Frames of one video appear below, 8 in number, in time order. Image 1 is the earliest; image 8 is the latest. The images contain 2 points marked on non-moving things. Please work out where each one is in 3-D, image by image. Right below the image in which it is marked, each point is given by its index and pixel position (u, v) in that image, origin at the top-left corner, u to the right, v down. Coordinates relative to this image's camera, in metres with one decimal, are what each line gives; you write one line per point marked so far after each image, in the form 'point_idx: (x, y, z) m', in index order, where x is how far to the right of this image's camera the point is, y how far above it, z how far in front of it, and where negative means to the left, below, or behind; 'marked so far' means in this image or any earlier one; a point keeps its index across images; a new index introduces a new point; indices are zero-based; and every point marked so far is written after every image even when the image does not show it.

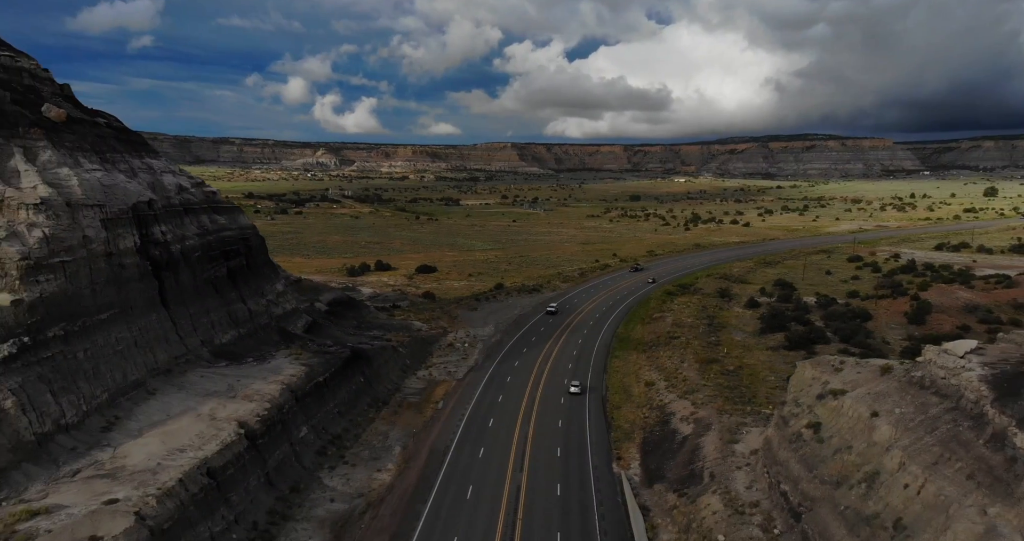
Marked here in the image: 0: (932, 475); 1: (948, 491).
0: (+11.8, -5.7, +18.7) m
1: (+11.8, -5.8, +18.0) m
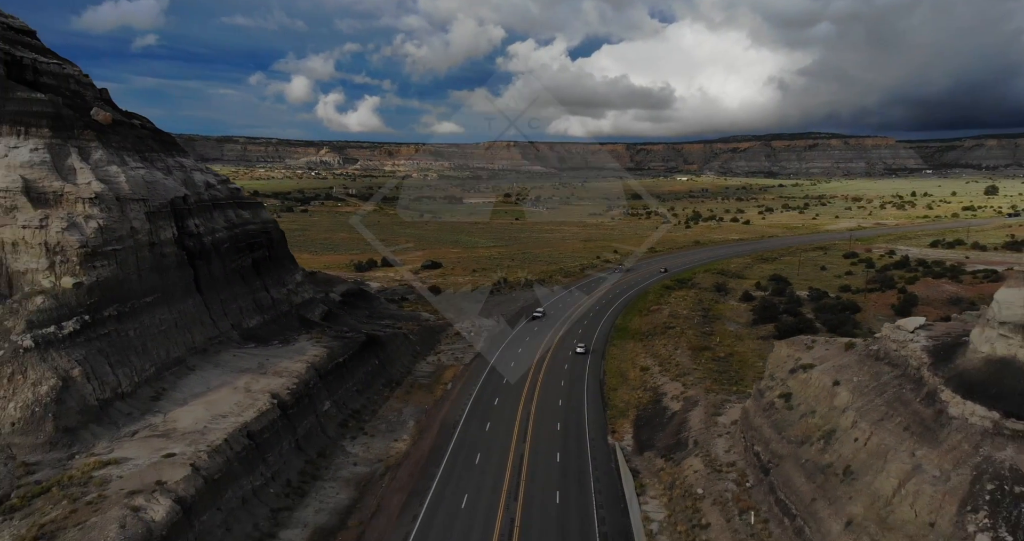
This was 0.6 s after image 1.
0: (+12.0, -5.1, +21.9) m
1: (+12.0, -5.2, +21.2) m
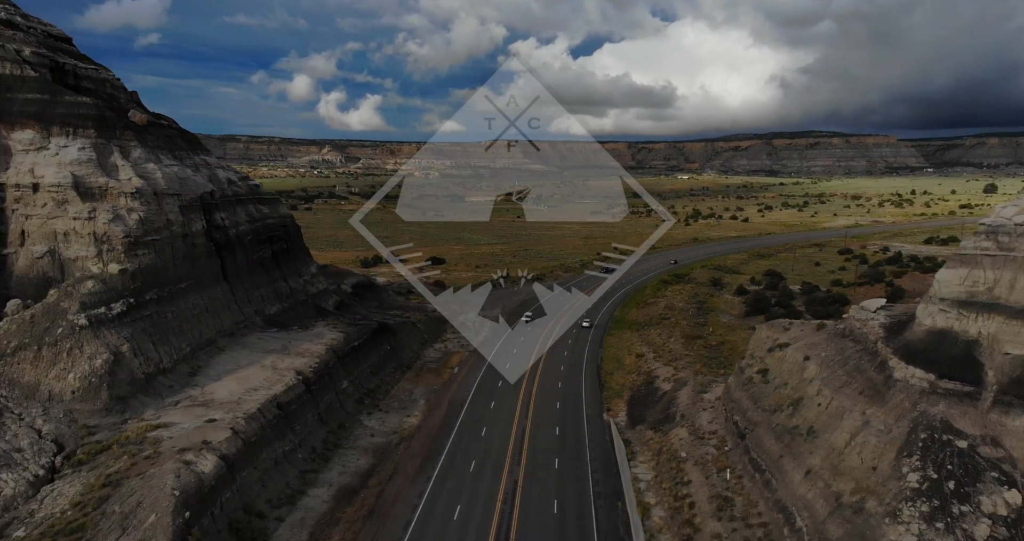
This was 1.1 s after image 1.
0: (+12.1, -4.5, +24.9) m
1: (+12.1, -4.7, +24.2) m
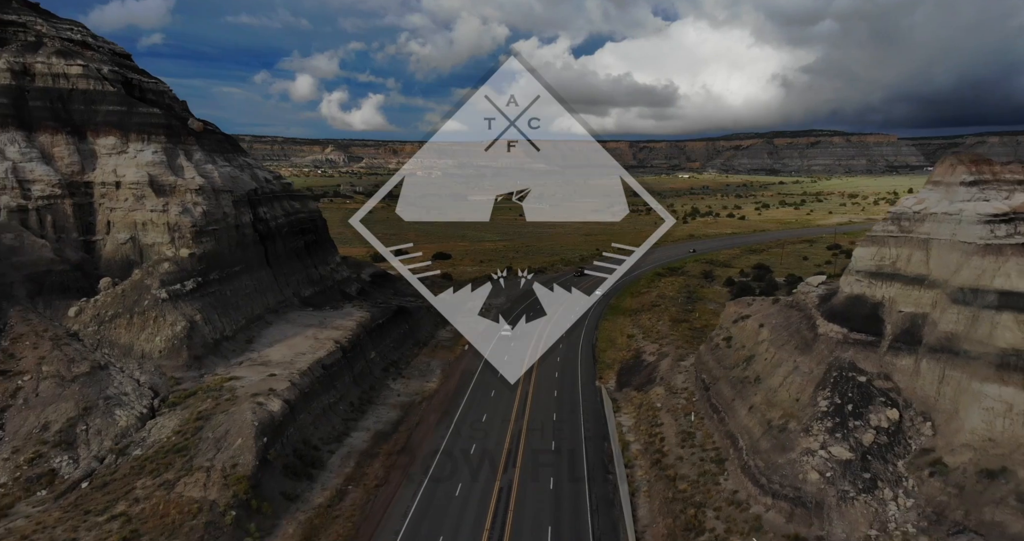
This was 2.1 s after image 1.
0: (+12.4, -3.6, +31.1) m
1: (+12.4, -3.7, +30.4) m
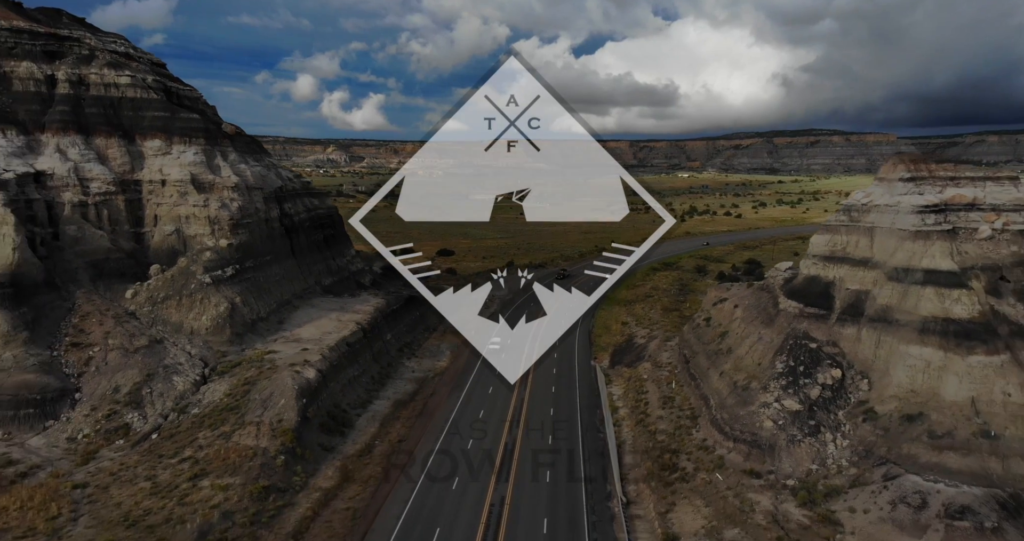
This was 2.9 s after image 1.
0: (+12.6, -2.8, +35.7) m
1: (+12.6, -3.0, +35.0) m
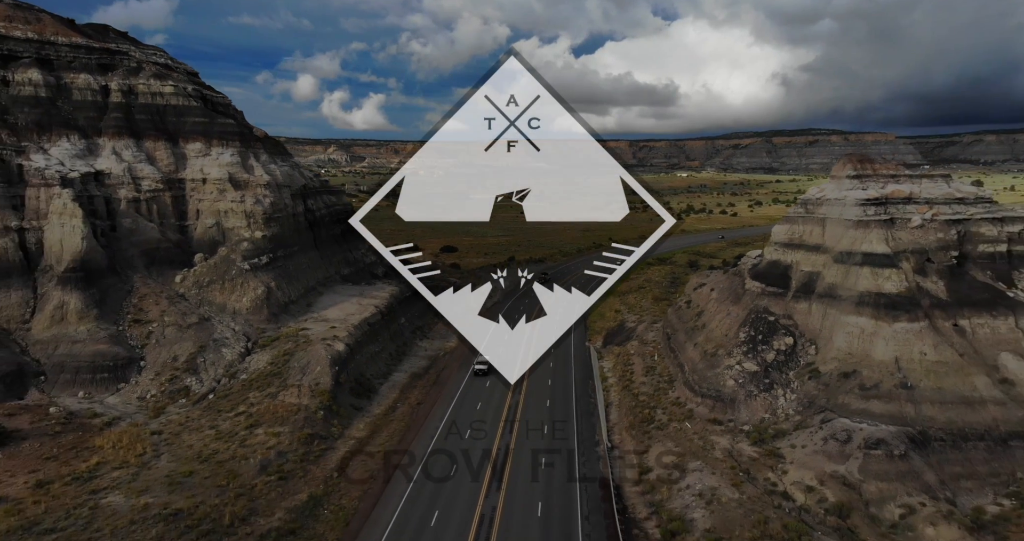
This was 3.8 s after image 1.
0: (+12.8, -2.0, +41.0) m
1: (+12.8, -2.1, +40.4) m
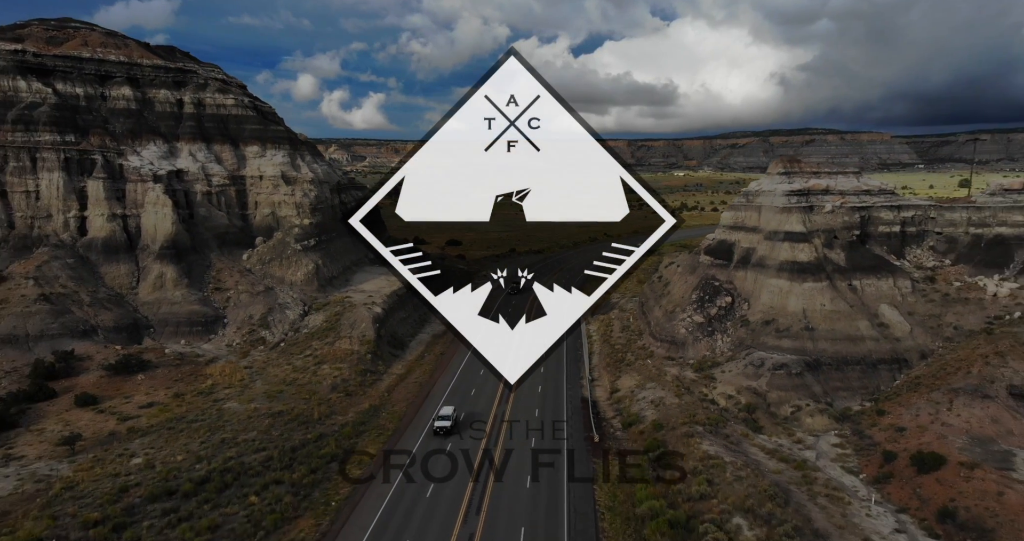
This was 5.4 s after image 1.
0: (+13.1, -0.3, +51.4) m
1: (+13.0, -0.4, +50.7) m
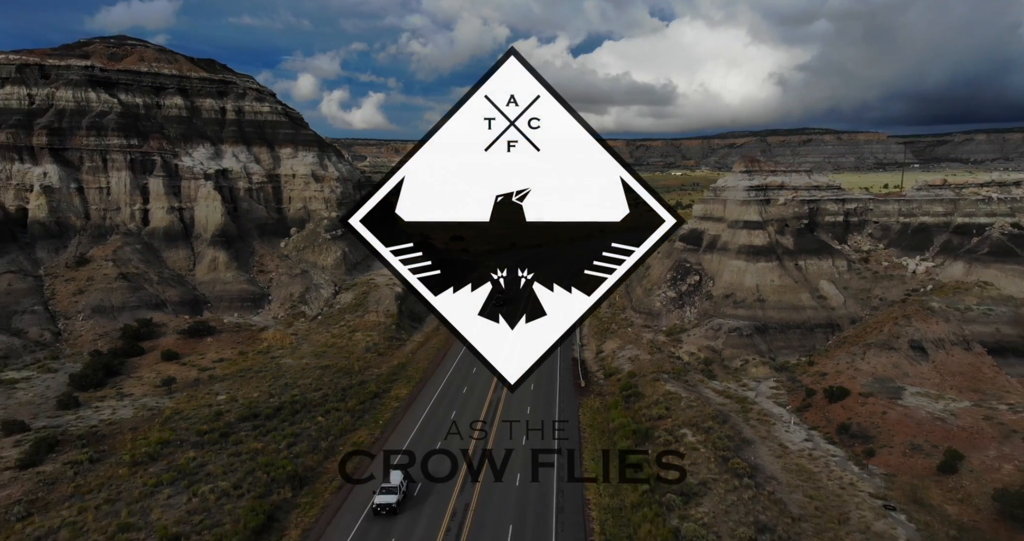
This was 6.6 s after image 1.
0: (+13.2, +1.0, +59.7) m
1: (+13.2, +0.9, +59.0) m
